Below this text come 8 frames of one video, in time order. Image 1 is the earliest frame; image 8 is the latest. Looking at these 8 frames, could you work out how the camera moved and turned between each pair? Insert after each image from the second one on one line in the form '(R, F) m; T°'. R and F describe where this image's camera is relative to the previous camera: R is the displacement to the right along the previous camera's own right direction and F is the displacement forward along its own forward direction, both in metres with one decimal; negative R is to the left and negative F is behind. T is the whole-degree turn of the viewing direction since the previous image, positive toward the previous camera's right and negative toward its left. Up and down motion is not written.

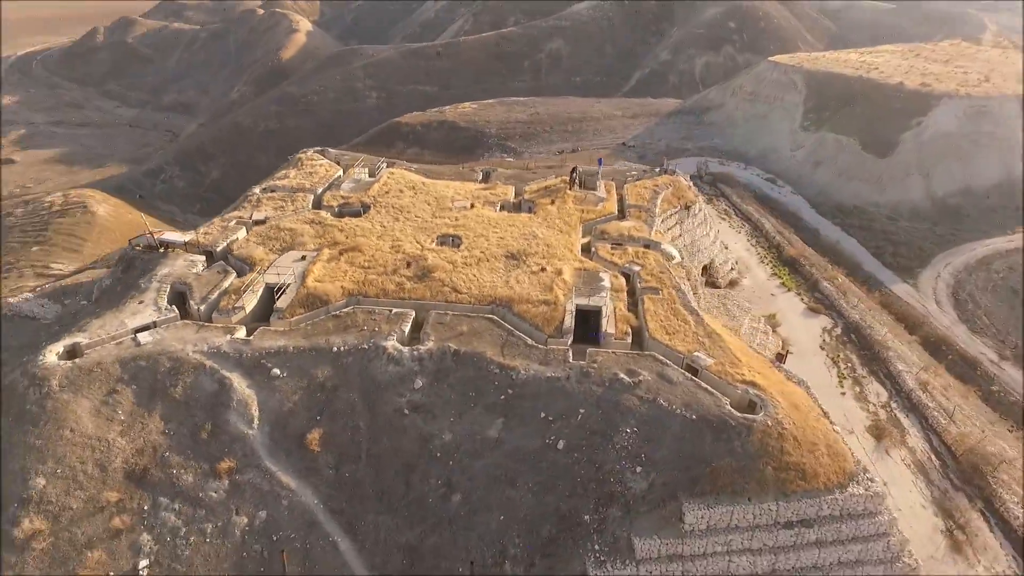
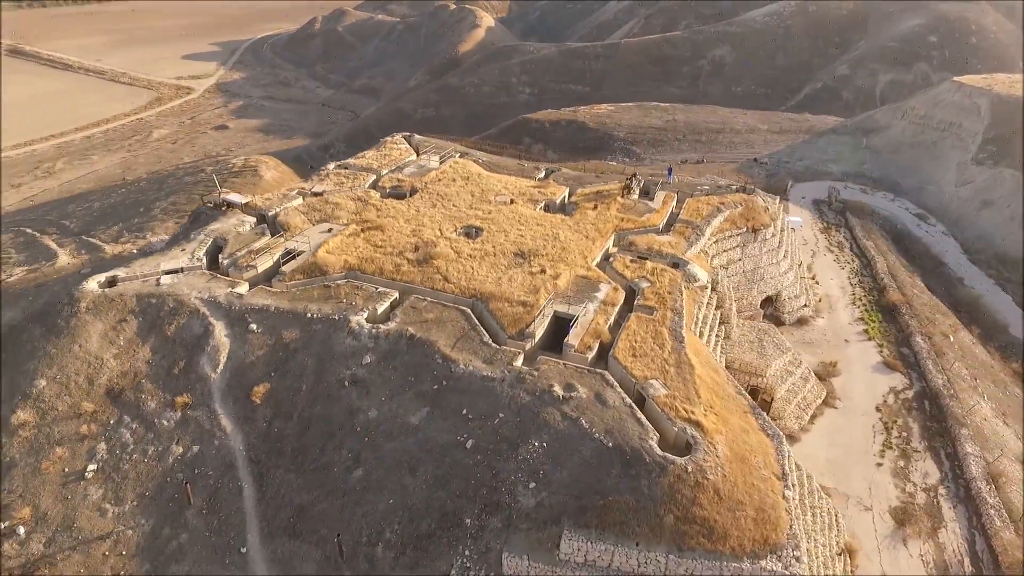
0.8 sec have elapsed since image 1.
(+5.4, +0.9) m; -14°
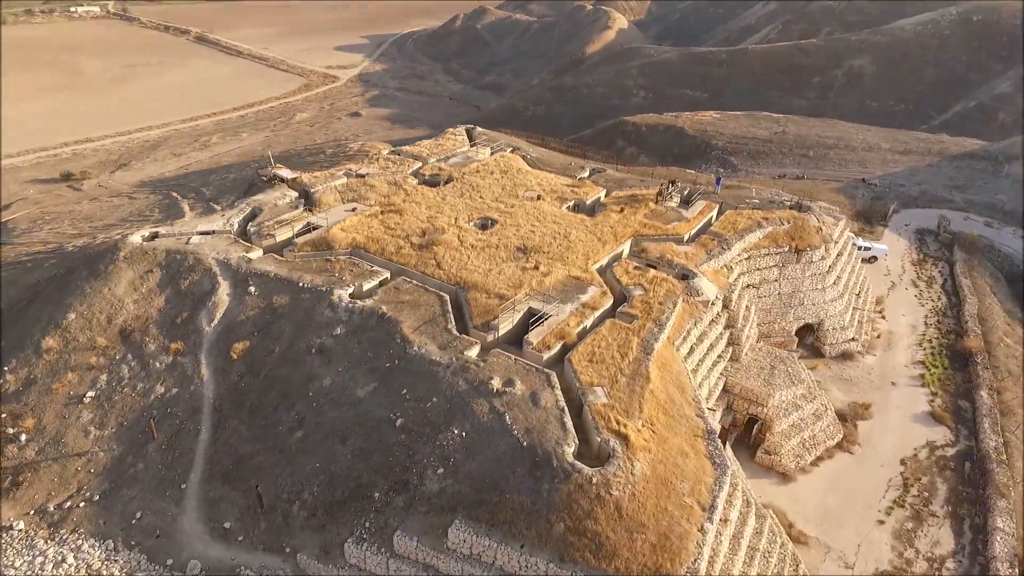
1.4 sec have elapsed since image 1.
(+4.3, +0.4) m; -11°
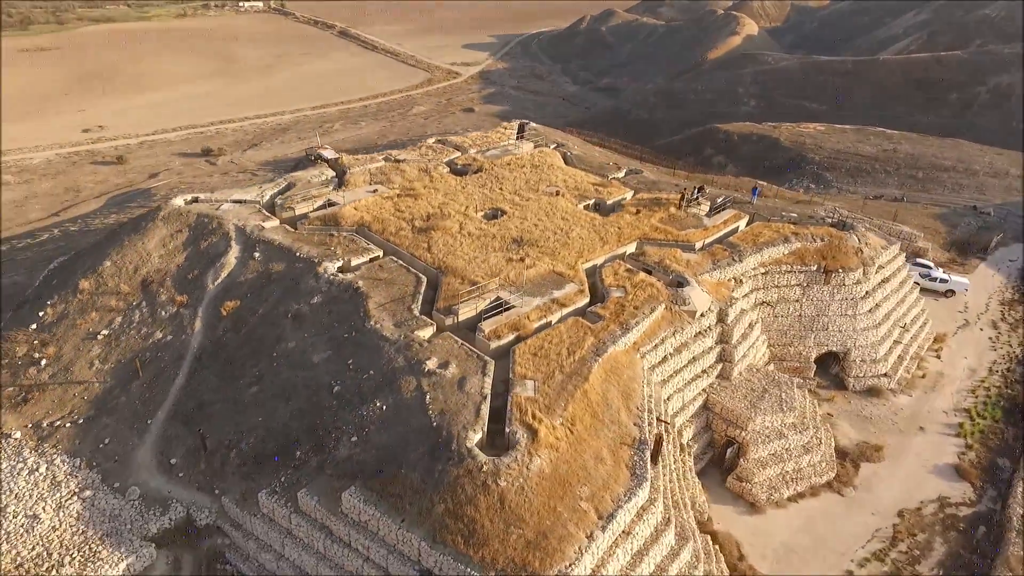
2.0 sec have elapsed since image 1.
(+4.3, +0.3) m; -10°
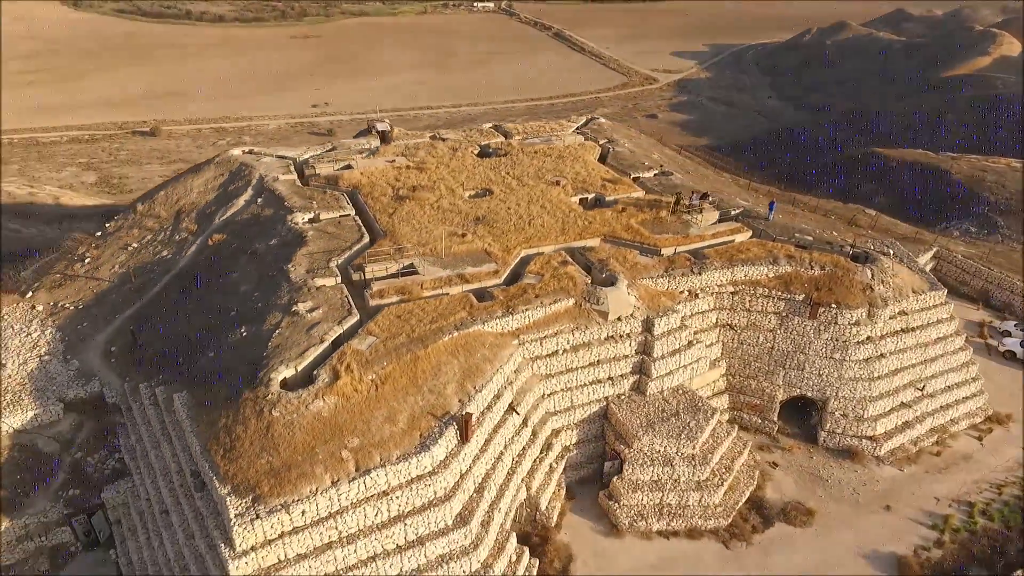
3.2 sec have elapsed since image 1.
(+8.5, +1.2) m; -17°
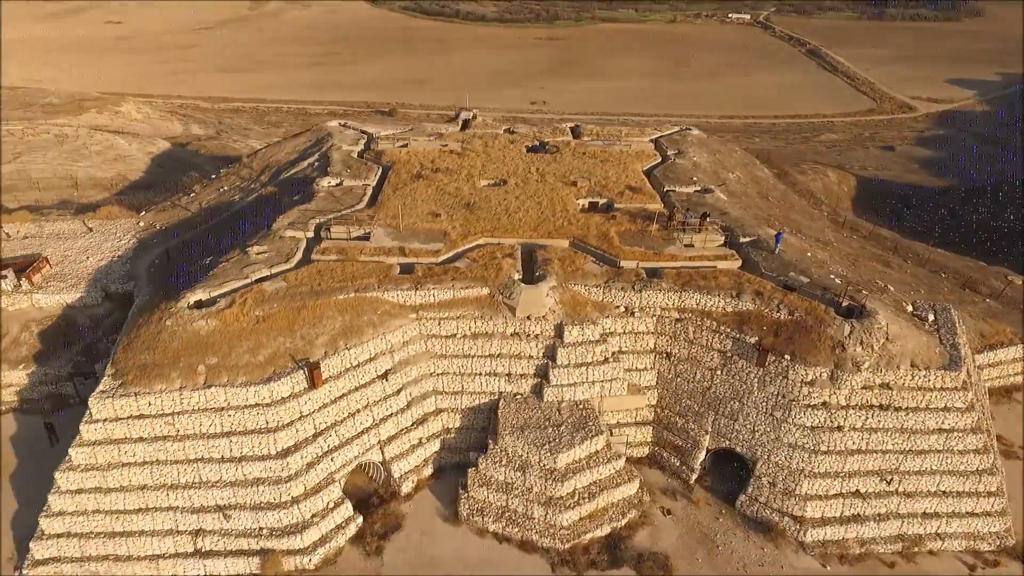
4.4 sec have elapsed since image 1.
(+8.7, +1.1) m; -19°
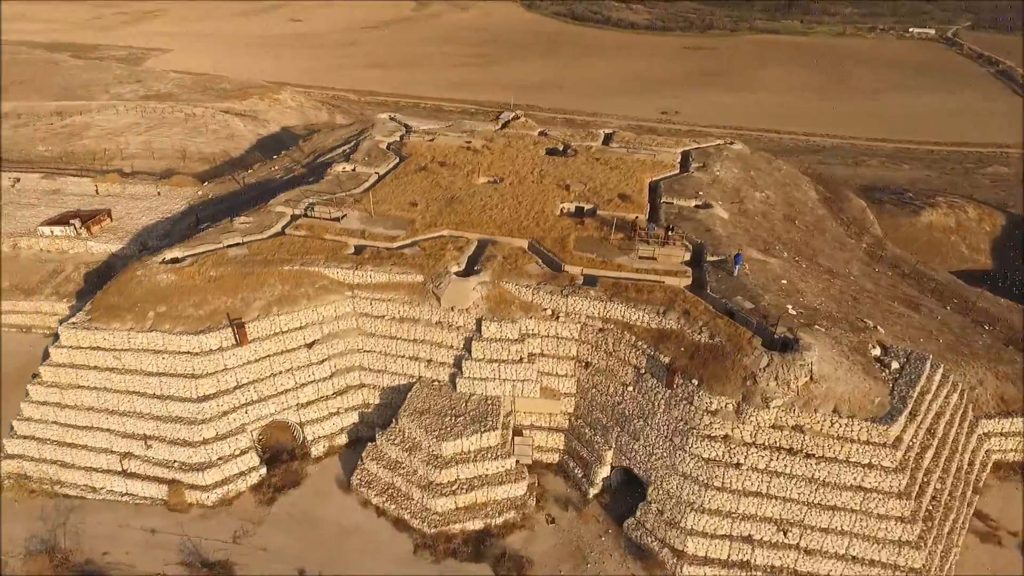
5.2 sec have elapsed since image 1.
(+6.1, +0.3) m; -12°
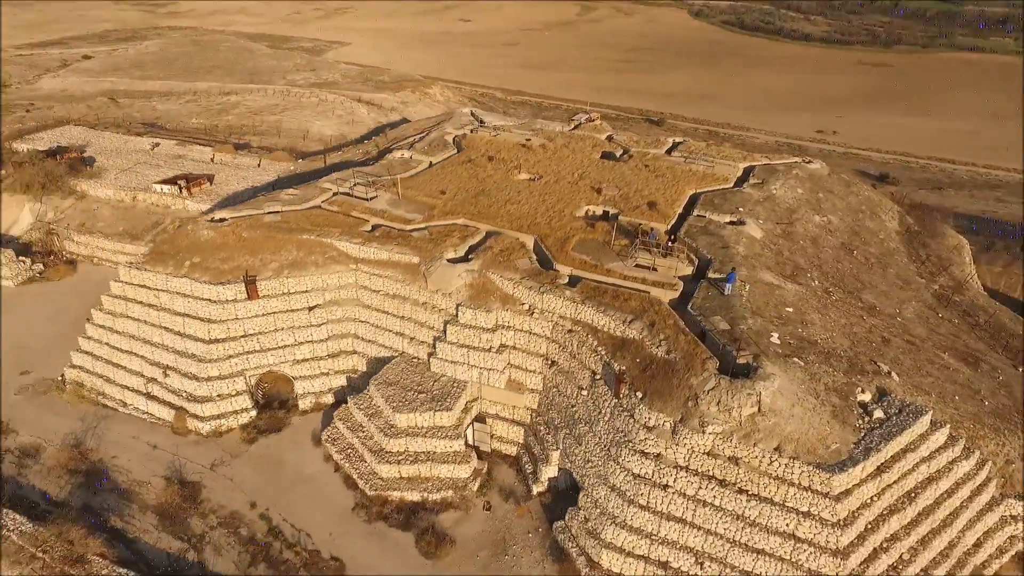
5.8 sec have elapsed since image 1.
(+4.8, +0.1) m; -13°
